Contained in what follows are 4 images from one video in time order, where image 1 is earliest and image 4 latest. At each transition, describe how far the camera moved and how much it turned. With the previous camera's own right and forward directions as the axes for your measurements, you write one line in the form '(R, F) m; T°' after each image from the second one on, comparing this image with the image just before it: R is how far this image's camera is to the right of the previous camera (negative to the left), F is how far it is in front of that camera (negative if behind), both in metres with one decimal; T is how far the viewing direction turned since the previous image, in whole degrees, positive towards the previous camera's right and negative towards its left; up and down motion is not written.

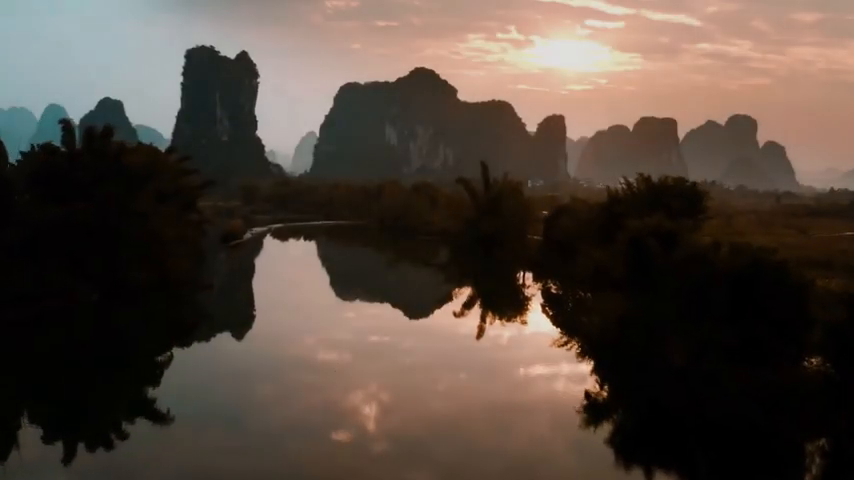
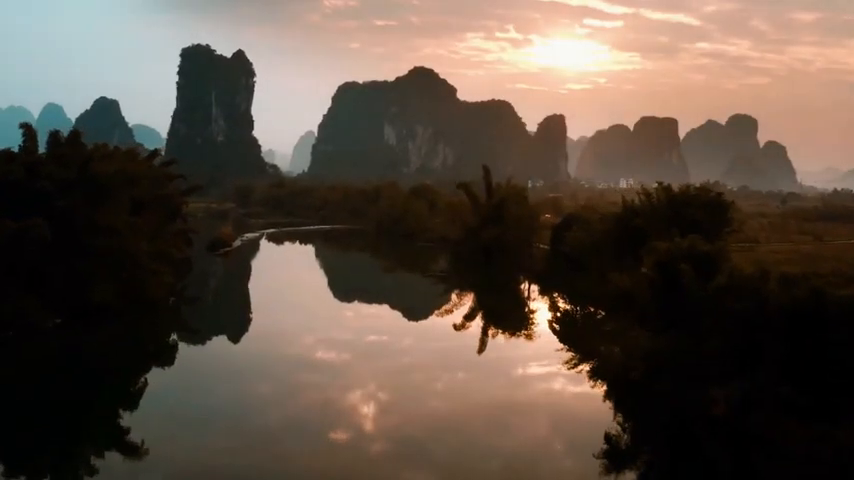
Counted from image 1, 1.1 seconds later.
(0.0, +0.6) m; 0°
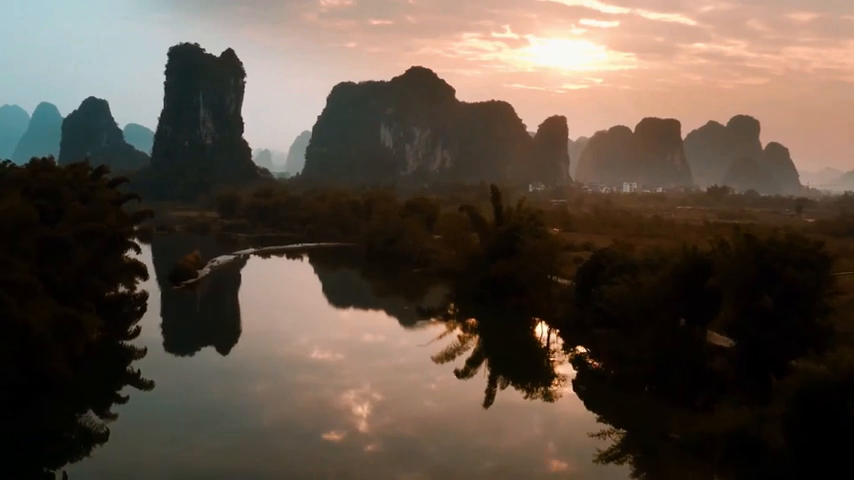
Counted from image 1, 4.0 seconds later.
(0.0, +1.7) m; 0°
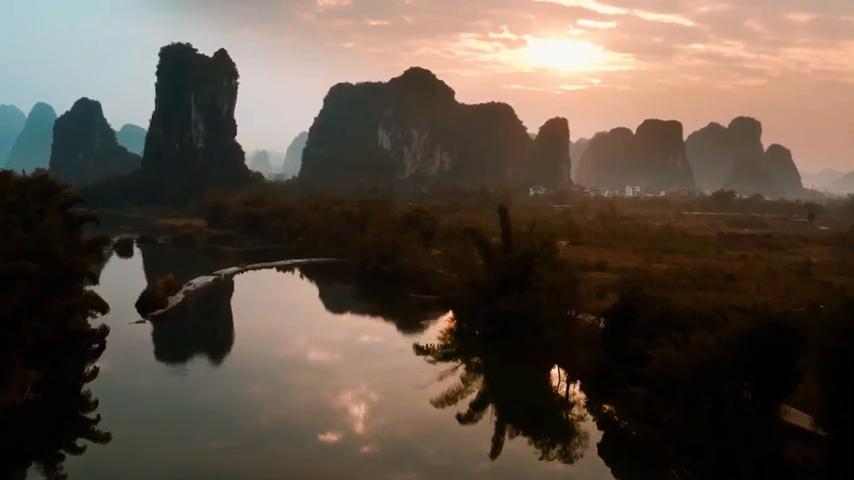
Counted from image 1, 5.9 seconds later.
(0.0, +1.2) m; 0°
